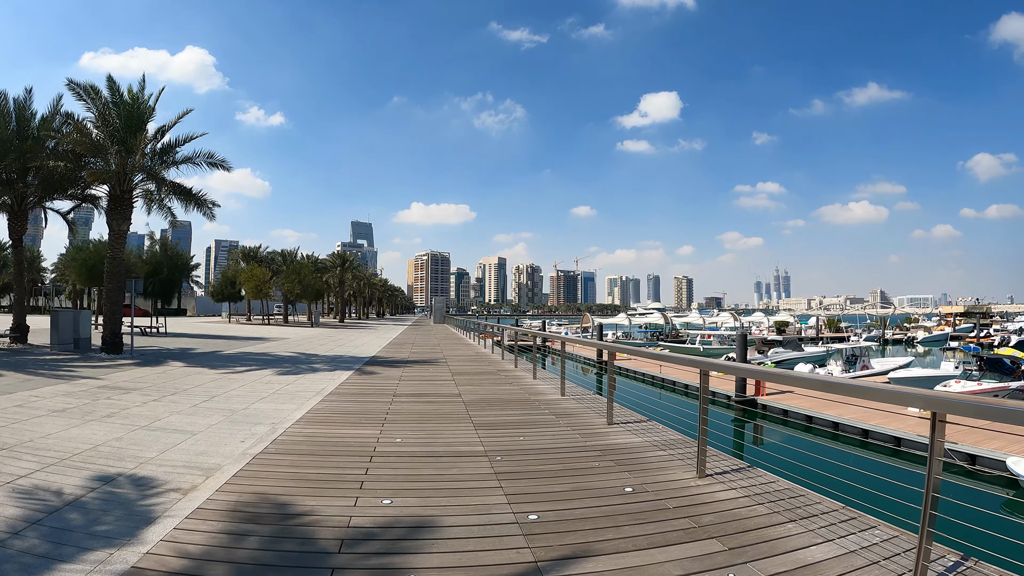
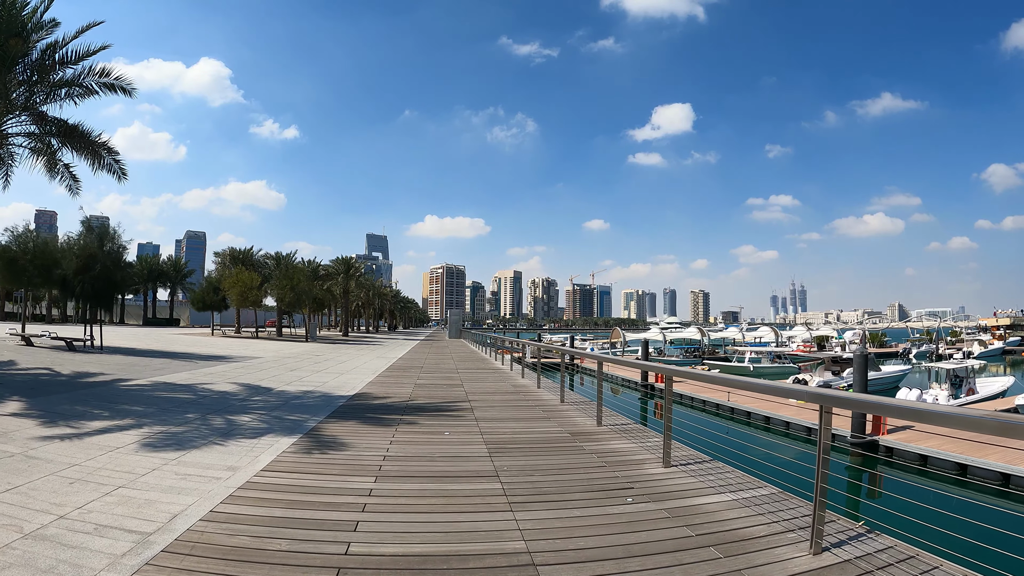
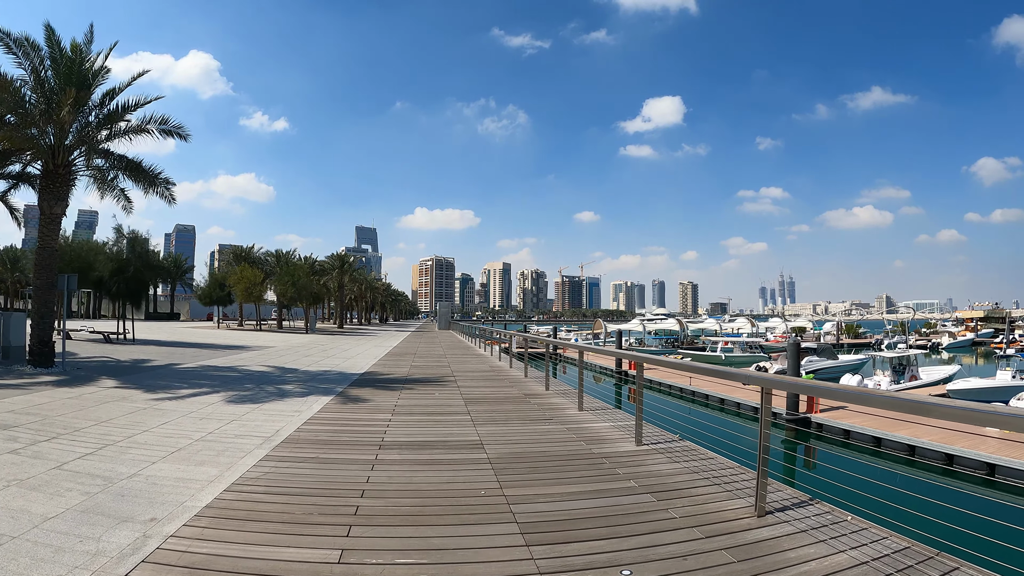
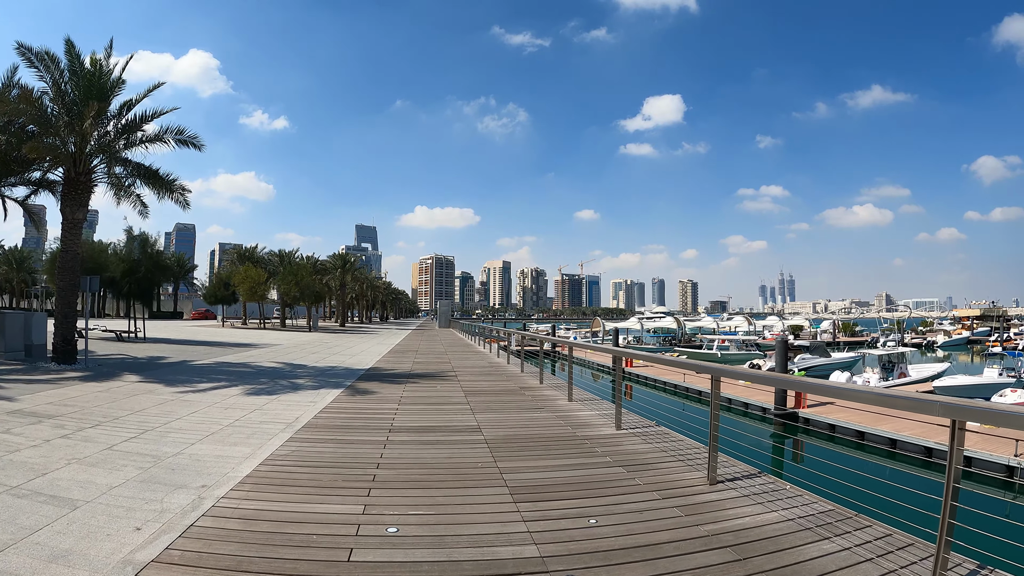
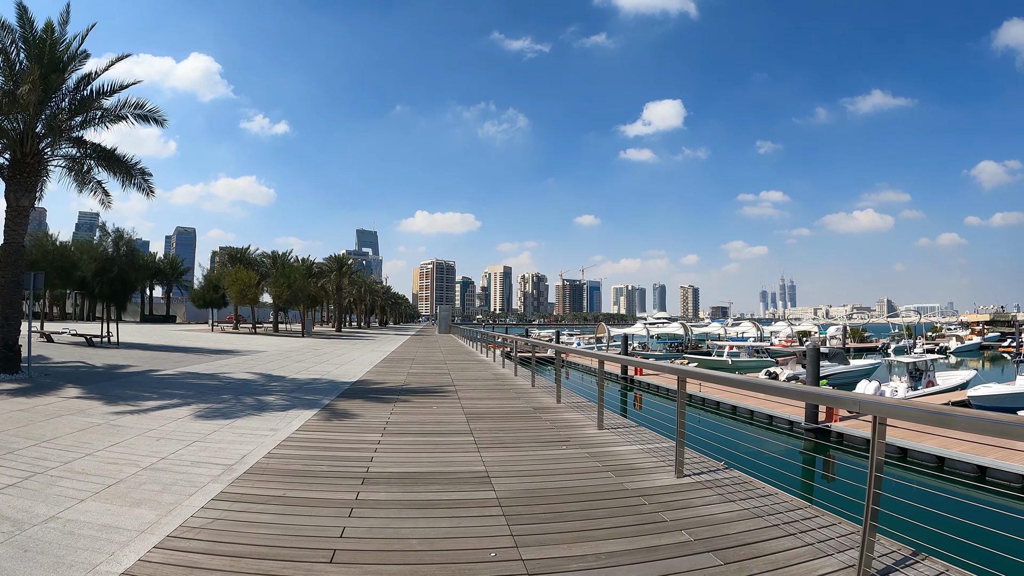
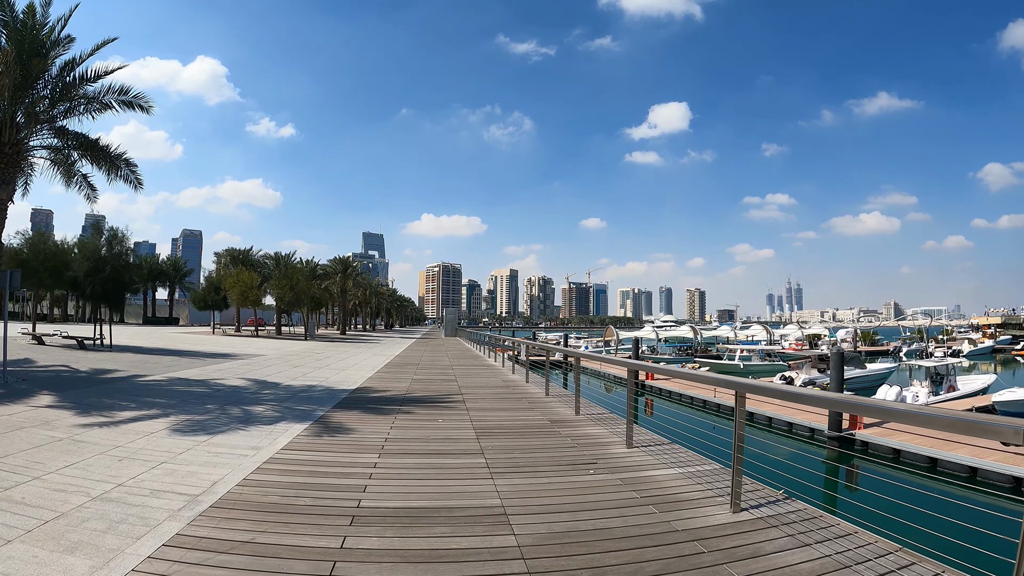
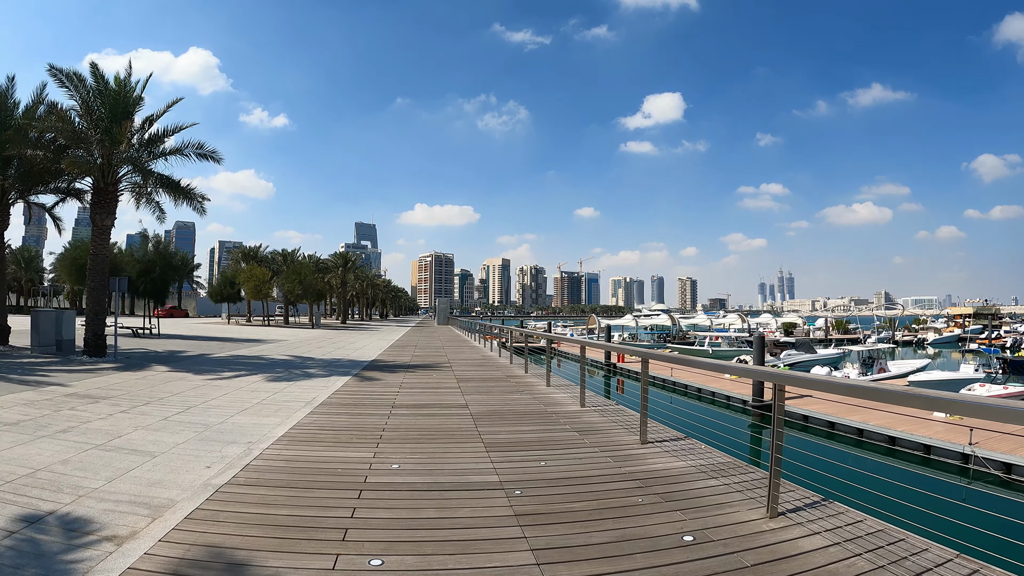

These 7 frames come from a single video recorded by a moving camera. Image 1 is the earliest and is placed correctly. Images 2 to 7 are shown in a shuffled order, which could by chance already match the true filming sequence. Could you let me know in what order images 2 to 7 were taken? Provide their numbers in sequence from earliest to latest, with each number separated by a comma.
7, 4, 3, 5, 6, 2
